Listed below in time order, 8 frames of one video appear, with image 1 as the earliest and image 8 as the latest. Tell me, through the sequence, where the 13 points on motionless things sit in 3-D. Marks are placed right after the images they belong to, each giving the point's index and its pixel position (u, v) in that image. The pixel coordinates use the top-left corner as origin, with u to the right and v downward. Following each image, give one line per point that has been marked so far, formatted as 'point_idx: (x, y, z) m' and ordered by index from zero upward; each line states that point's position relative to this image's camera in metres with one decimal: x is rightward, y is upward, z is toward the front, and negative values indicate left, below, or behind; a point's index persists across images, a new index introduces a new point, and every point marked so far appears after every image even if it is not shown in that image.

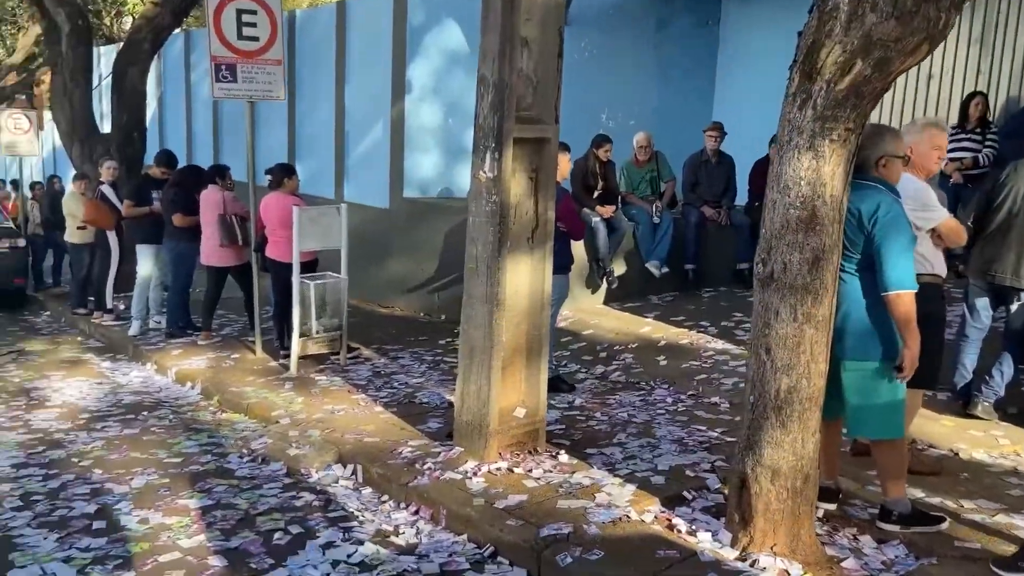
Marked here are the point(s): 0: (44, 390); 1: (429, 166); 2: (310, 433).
0: (-3.8, -0.8, +6.6) m
1: (-1.1, +1.6, +10.4) m
2: (-1.3, -0.9, +5.3) m
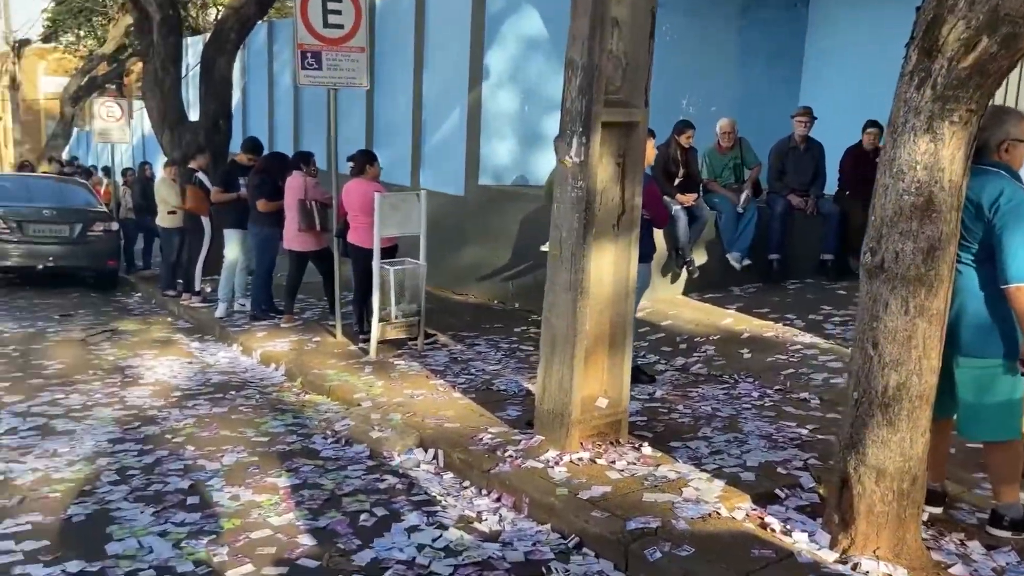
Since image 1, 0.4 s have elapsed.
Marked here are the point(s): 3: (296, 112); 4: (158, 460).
0: (-3.2, -0.7, +6.9) m
1: (-0.1, +1.7, +10.3) m
2: (-0.8, -0.8, +5.3) m
3: (-4.1, +3.3, +15.3) m
4: (-2.0, -1.0, +4.7) m
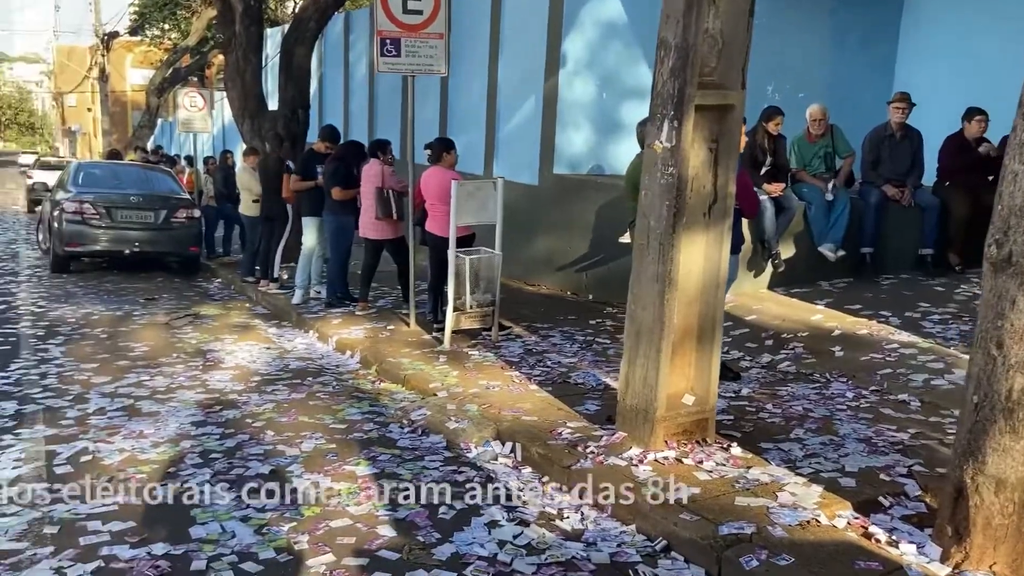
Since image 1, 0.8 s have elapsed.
0: (-2.5, -0.6, +7.0) m
1: (+0.9, +1.8, +10.1) m
2: (-0.3, -0.8, +5.3) m
3: (-2.7, +3.6, +15.4) m
4: (-1.6, -0.9, +4.7) m
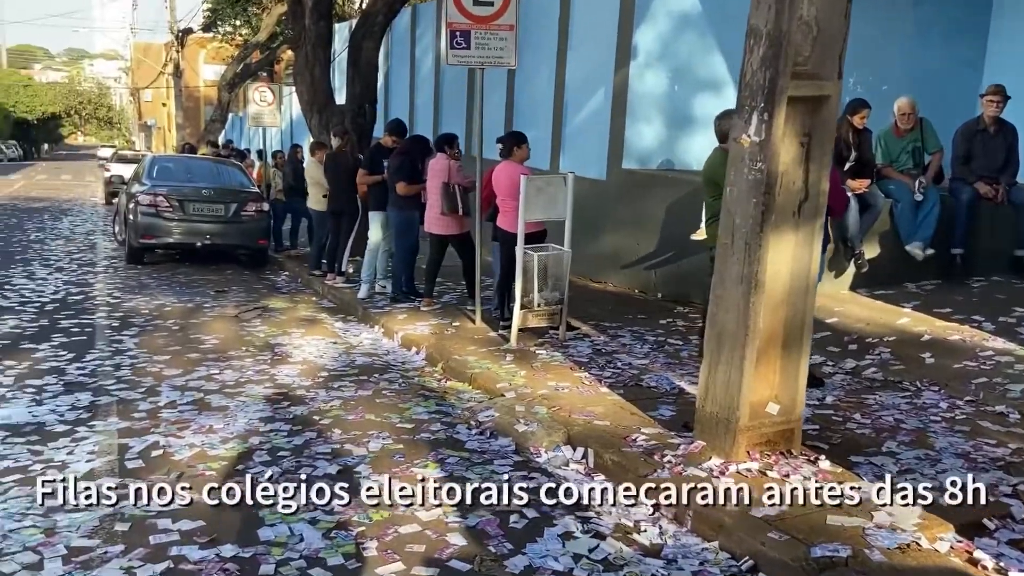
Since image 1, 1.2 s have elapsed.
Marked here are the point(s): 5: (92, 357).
0: (-1.9, -0.5, +7.0) m
1: (+1.7, +1.9, +9.9) m
2: (+0.2, -0.8, +5.1) m
3: (-1.4, +3.7, +15.3) m
4: (-1.2, -0.9, +4.6) m
5: (-3.3, -0.5, +6.4) m
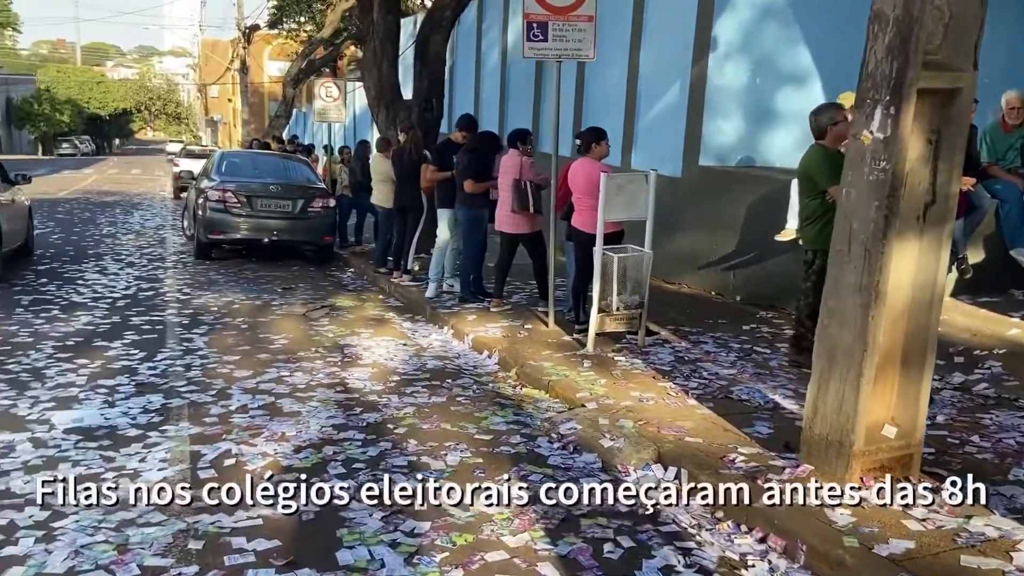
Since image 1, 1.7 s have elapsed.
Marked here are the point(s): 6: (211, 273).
0: (-1.3, -0.5, +6.8) m
1: (+2.6, +1.8, +9.4) m
2: (+0.7, -0.8, +4.8) m
3: (-0.2, +3.7, +15.1) m
4: (-0.7, -0.9, +4.4) m
5: (-2.7, -0.5, +6.3) m
6: (-4.0, +0.2, +10.6) m
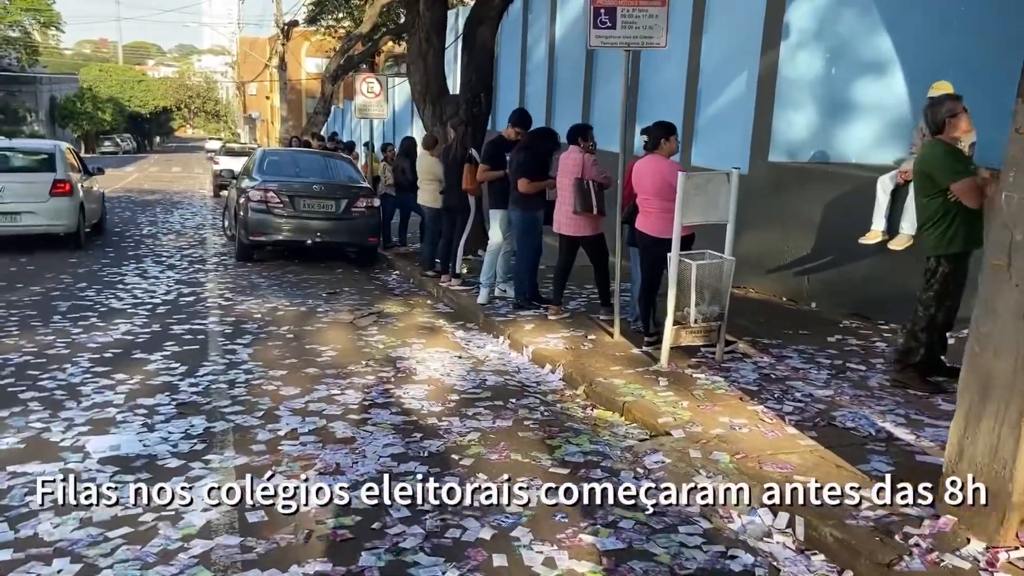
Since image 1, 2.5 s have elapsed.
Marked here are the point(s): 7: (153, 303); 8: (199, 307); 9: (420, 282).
0: (-0.8, -0.6, +6.4) m
1: (+3.2, +1.8, +8.8) m
2: (+1.1, -0.9, +4.3) m
3: (+0.7, +3.7, +14.5) m
4: (-0.3, -1.0, +3.9) m
5: (-2.2, -0.6, +5.9) m
6: (-3.3, +0.2, +10.2) m
7: (-3.7, -0.2, +8.5) m
8: (-3.2, -0.2, +8.2) m
9: (-1.2, +0.1, +10.2) m
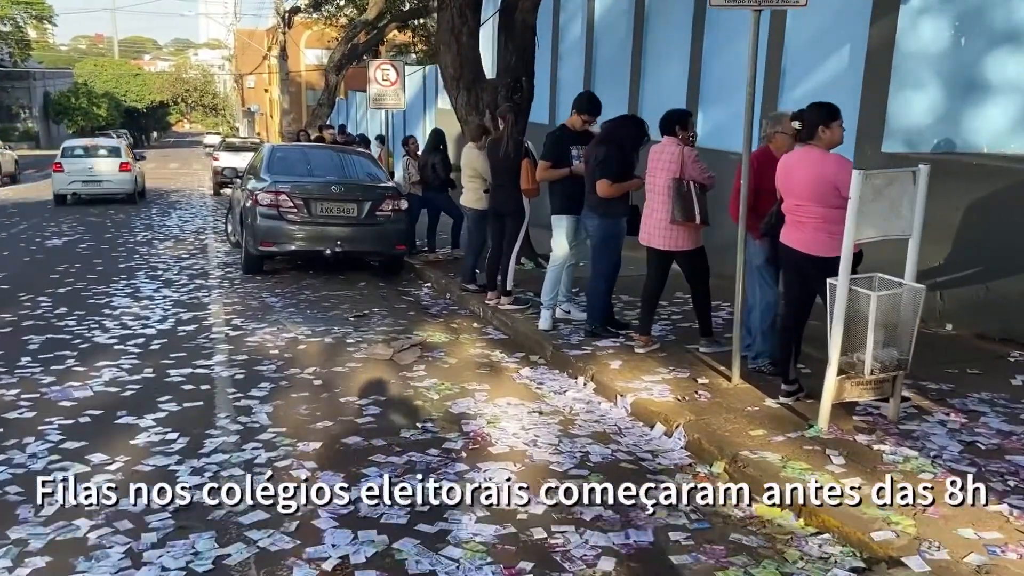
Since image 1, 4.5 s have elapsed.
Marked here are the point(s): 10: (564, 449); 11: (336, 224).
0: (-0.2, -0.8, +4.9) m
1: (+3.7, +1.6, +7.3) m
2: (+1.7, -1.1, +2.8) m
3: (+1.2, +3.6, +13.0) m
4: (+0.3, -1.2, +2.4) m
5: (-1.6, -0.9, +4.4) m
6: (-2.7, -0.1, +8.8) m
7: (-3.2, -0.4, +7.0) m
8: (-2.6, -0.4, +6.7) m
9: (-0.6, -0.1, +8.7) m
10: (+0.3, -0.9, +4.4) m
11: (-2.1, +0.8, +9.7) m
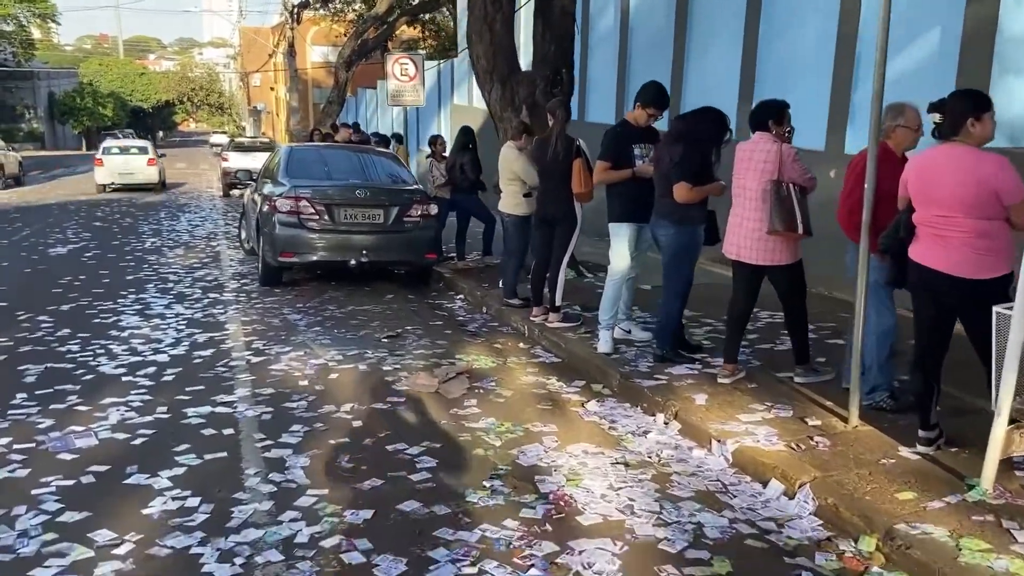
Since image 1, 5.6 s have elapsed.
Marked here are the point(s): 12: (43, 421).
0: (+0.2, -1.0, +4.1) m
1: (+4.2, +1.5, +6.4) m
2: (+2.1, -1.3, +2.0) m
3: (+1.7, +3.5, +12.2) m
4: (+0.7, -1.4, +1.6) m
5: (-1.2, -1.0, +3.6) m
6: (-2.2, -0.2, +8.0) m
7: (-2.7, -0.6, +6.2) m
8: (-2.1, -0.6, +6.0) m
9: (-0.1, -0.3, +7.9) m
10: (+0.7, -1.0, +3.6) m
11: (-1.7, +0.6, +8.9) m
12: (-2.9, -0.8, +4.9) m
